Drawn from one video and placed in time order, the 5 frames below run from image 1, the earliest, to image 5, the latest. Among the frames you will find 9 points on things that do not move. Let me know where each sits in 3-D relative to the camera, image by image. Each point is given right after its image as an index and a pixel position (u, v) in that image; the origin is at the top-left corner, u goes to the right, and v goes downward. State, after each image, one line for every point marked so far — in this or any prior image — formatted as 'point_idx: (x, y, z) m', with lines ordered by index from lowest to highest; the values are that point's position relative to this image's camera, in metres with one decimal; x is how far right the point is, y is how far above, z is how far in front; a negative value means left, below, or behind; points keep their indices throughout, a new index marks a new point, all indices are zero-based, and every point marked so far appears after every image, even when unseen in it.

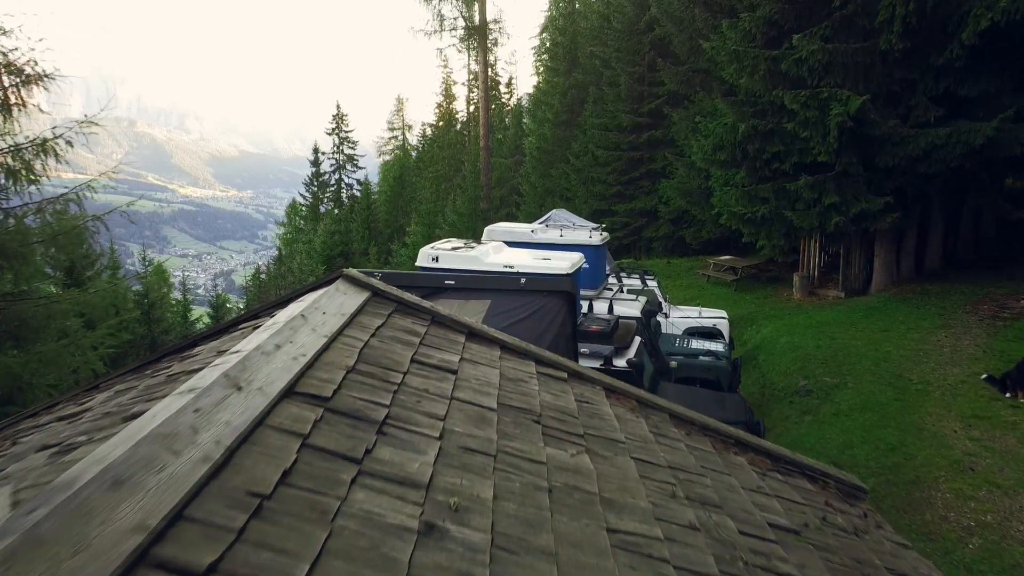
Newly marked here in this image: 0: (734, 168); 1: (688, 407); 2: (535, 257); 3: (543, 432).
0: (+3.7, +2.0, +17.9) m
1: (+1.4, -1.0, +8.7) m
2: (+0.2, +0.3, +9.2) m
3: (+0.1, -0.4, +2.8) m
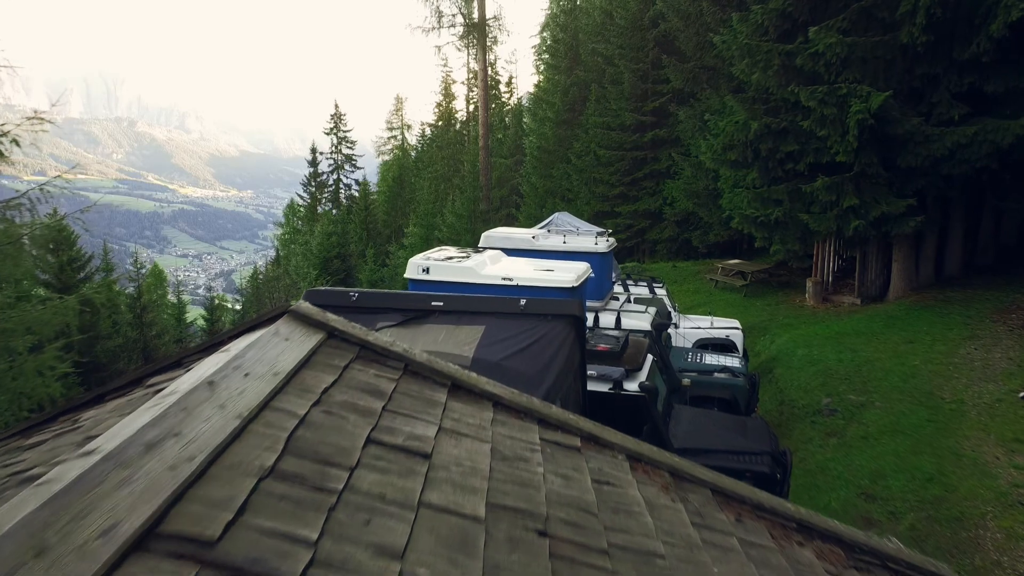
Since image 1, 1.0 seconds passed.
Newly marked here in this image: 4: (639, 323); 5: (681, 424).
0: (+3.7, +1.9, +17.0) m
1: (+1.4, -1.1, +7.8) m
2: (+0.2, +0.2, +8.3) m
3: (+0.1, -0.5, +2.0) m
4: (+1.2, -0.4, +10.4) m
5: (+1.3, -1.0, +8.1) m
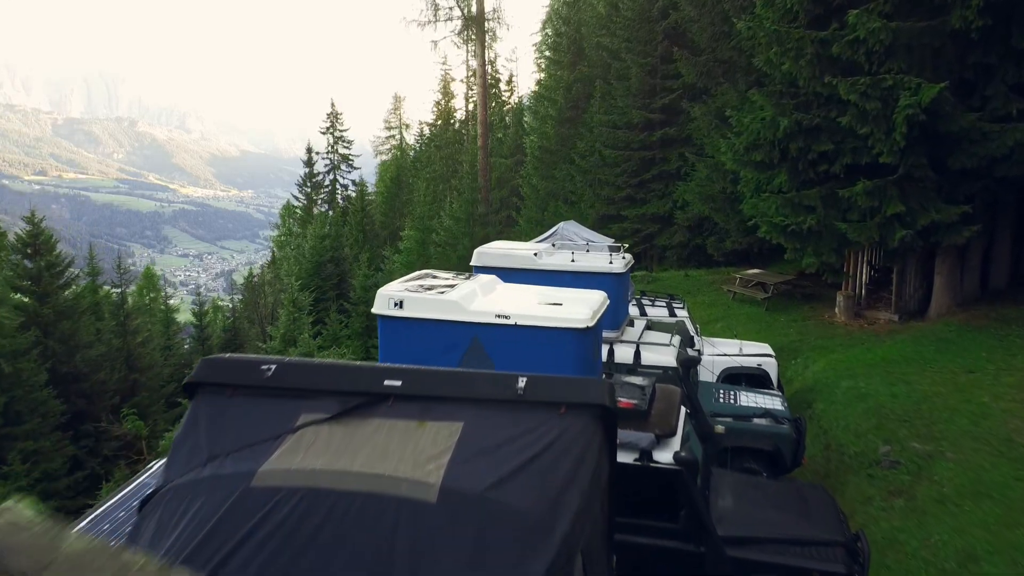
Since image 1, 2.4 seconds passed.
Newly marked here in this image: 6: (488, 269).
0: (+3.7, +1.7, +15.3) m
1: (+1.4, -1.3, +6.1) m
2: (+0.2, -0.1, +6.6) m
3: (0.0, -0.7, +0.2) m
4: (+1.2, -0.6, +8.6) m
5: (+1.3, -1.3, +6.3) m
6: (-0.2, +0.1, +9.3) m
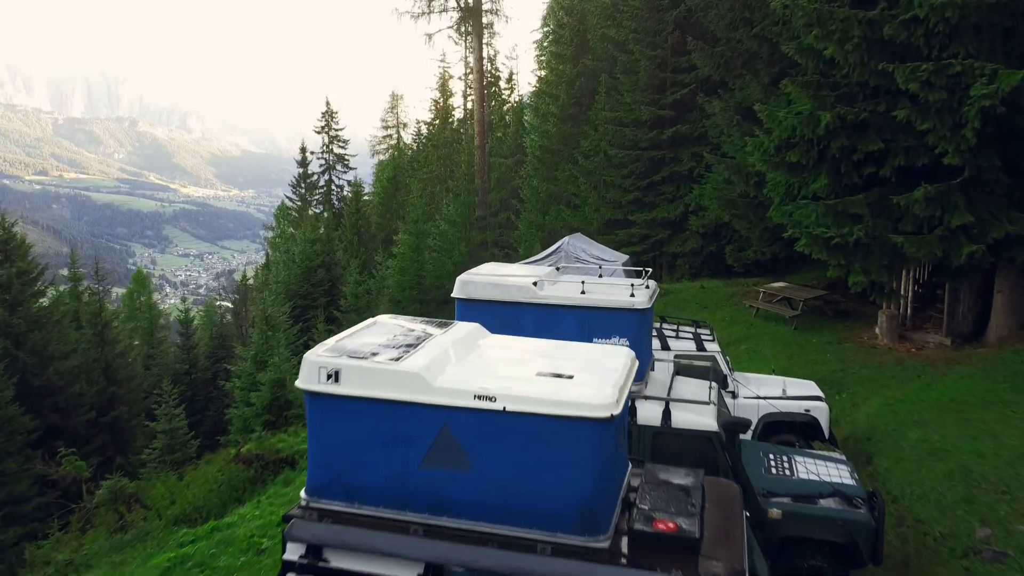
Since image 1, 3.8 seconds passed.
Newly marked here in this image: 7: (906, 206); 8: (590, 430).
0: (+3.7, +1.4, +13.3) m
1: (+1.4, -1.6, +4.1) m
2: (+0.1, -0.3, +4.6) m
3: (0.0, -1.0, -1.8) m
4: (+1.2, -0.8, +6.6) m
5: (+1.2, -1.5, +4.3) m
6: (-0.2, -0.1, +7.3) m
7: (+4.2, +0.9, +11.5) m
8: (+0.3, -0.5, +4.0) m
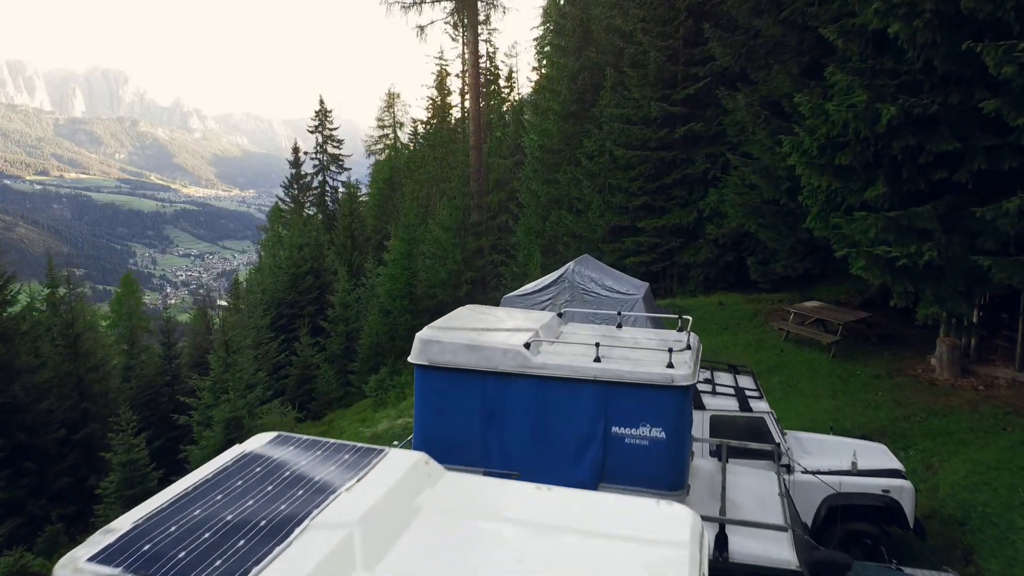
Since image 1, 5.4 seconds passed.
0: (+3.6, +1.1, +11.1) m
1: (+1.3, -1.9, +1.9) m
2: (0.0, -0.6, +2.4) m
3: (-0.1, -1.3, -4.0) m
4: (+1.1, -1.1, +4.4) m
5: (+1.1, -1.8, +2.1) m
6: (-0.3, -0.4, +5.1) m
7: (+4.1, +0.6, +9.3) m
8: (+0.2, -0.8, +1.8) m
